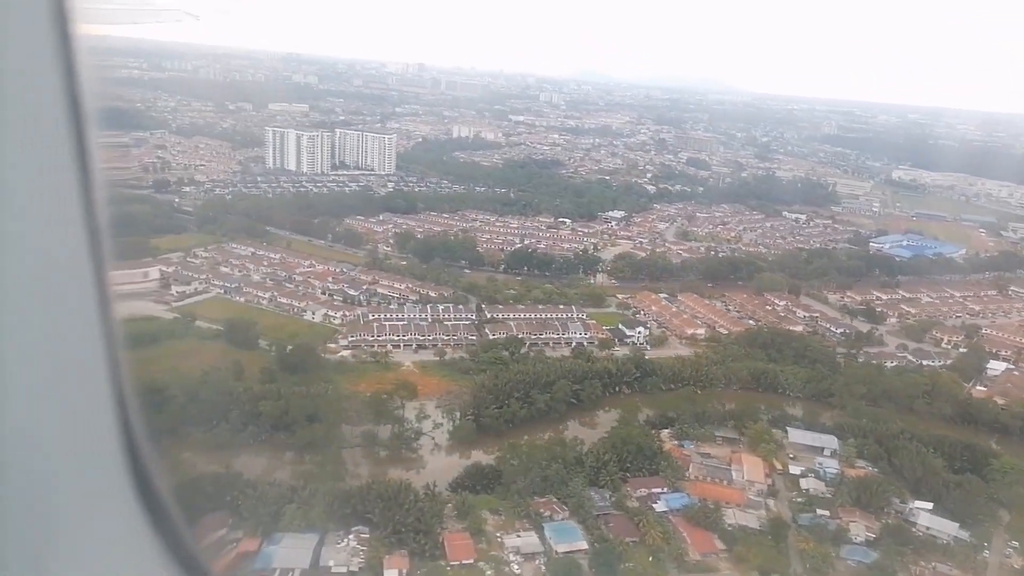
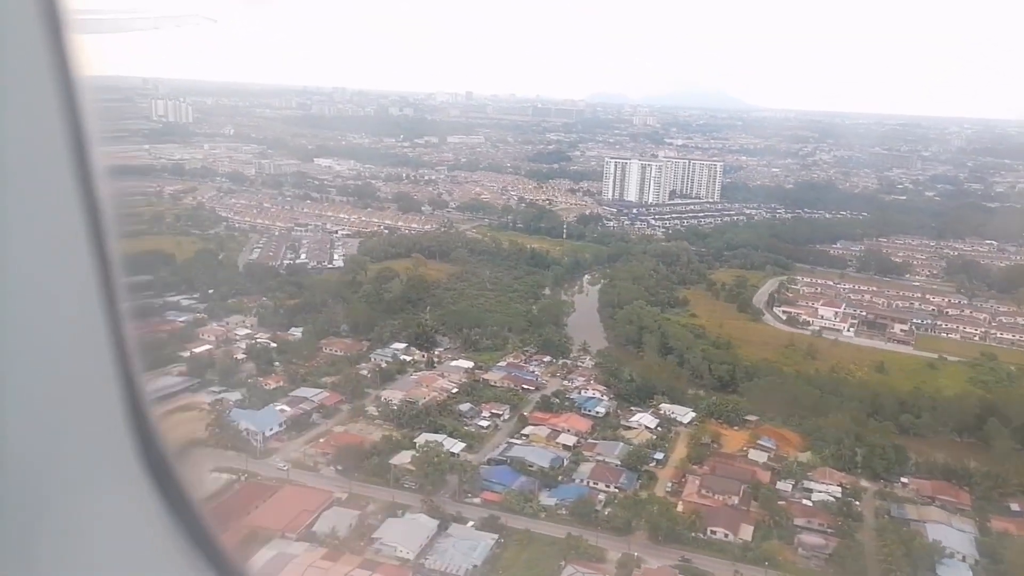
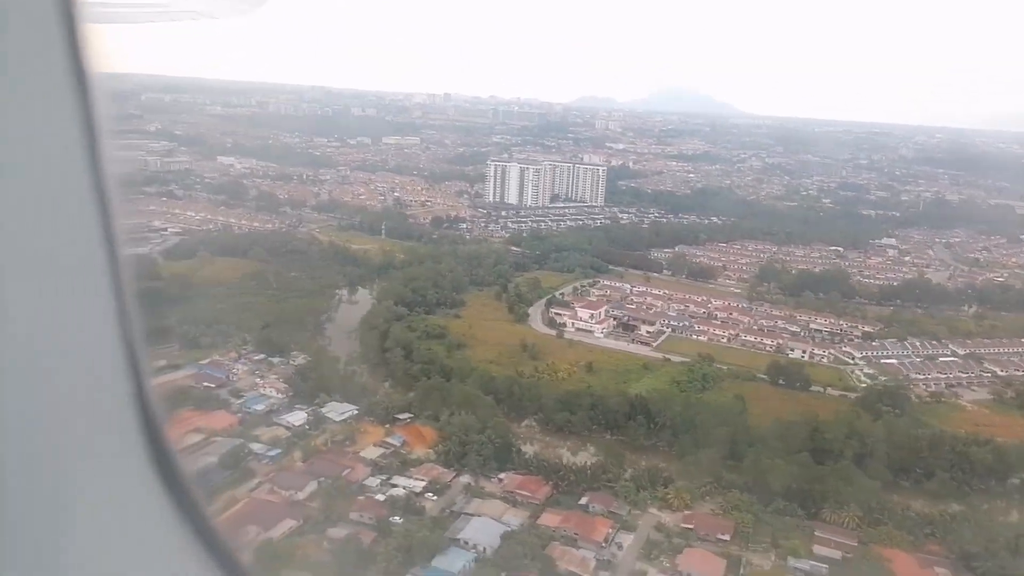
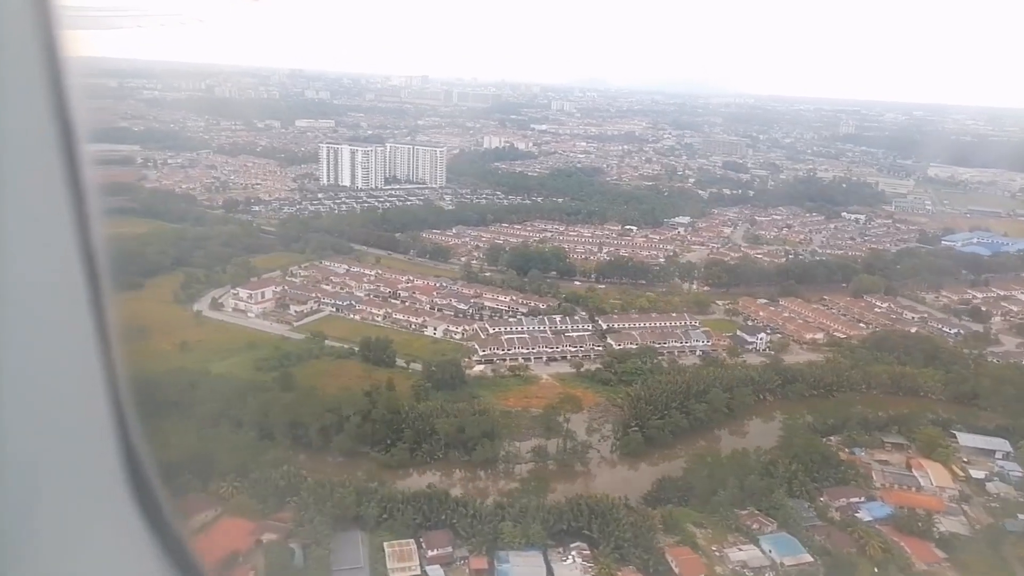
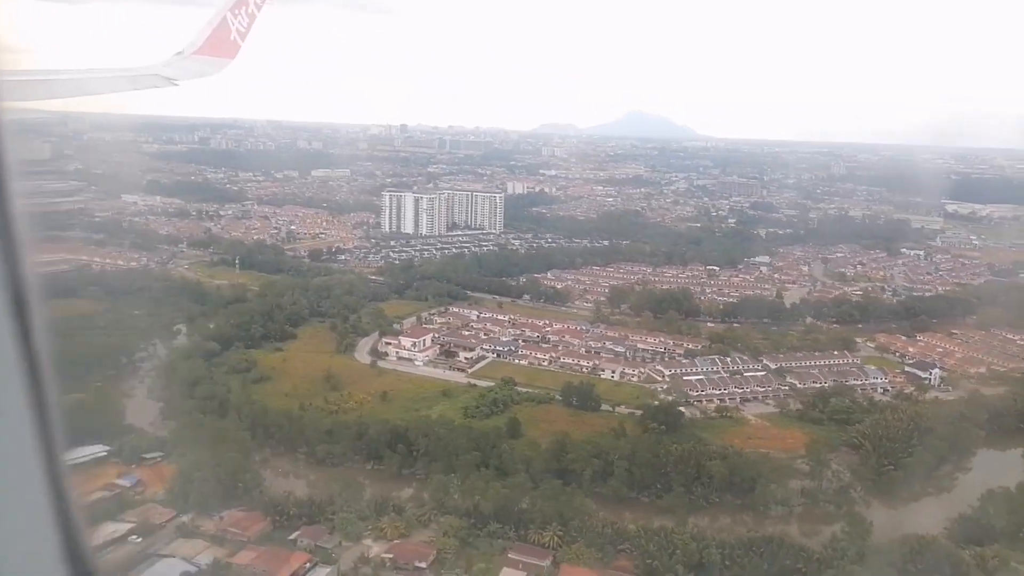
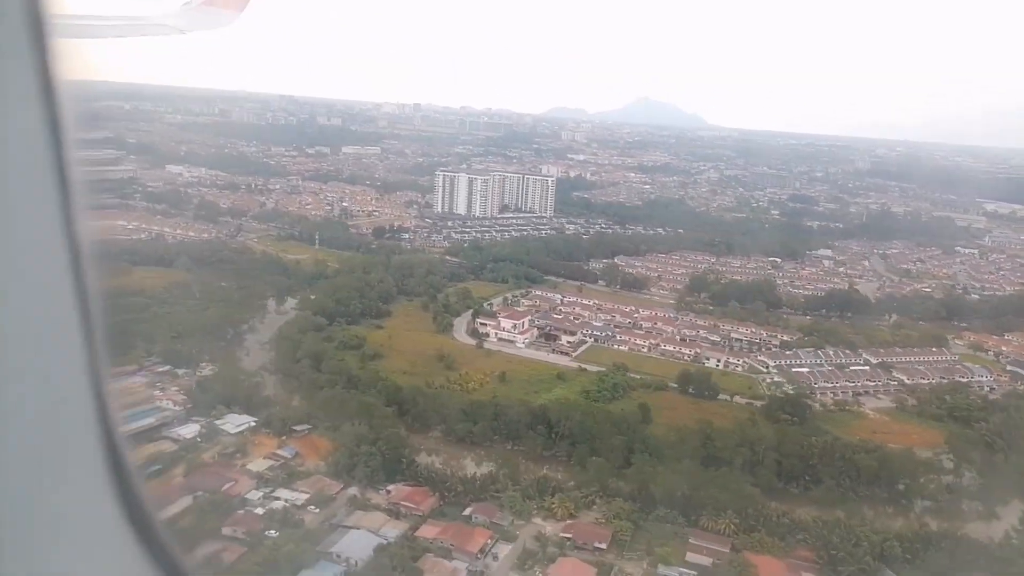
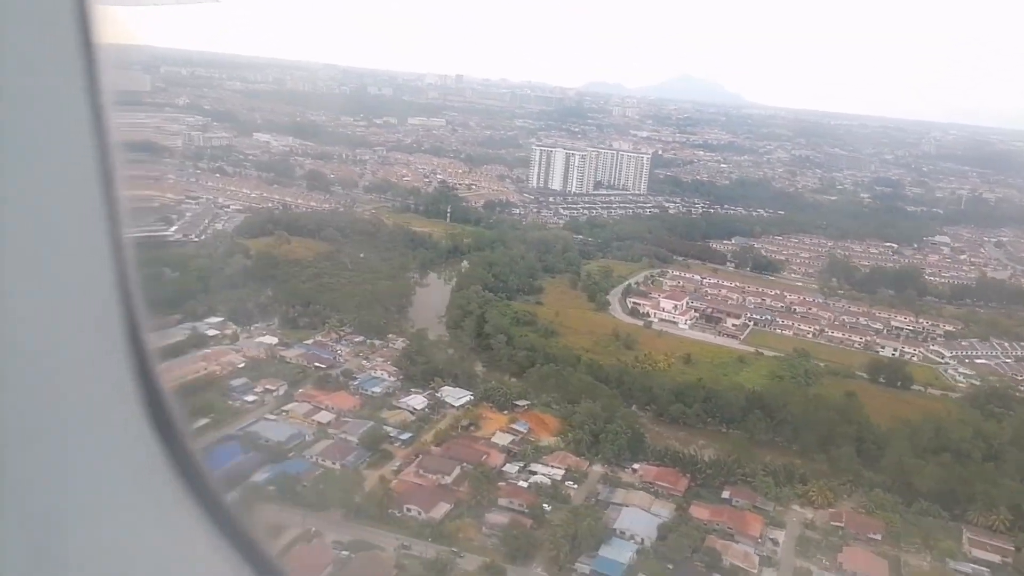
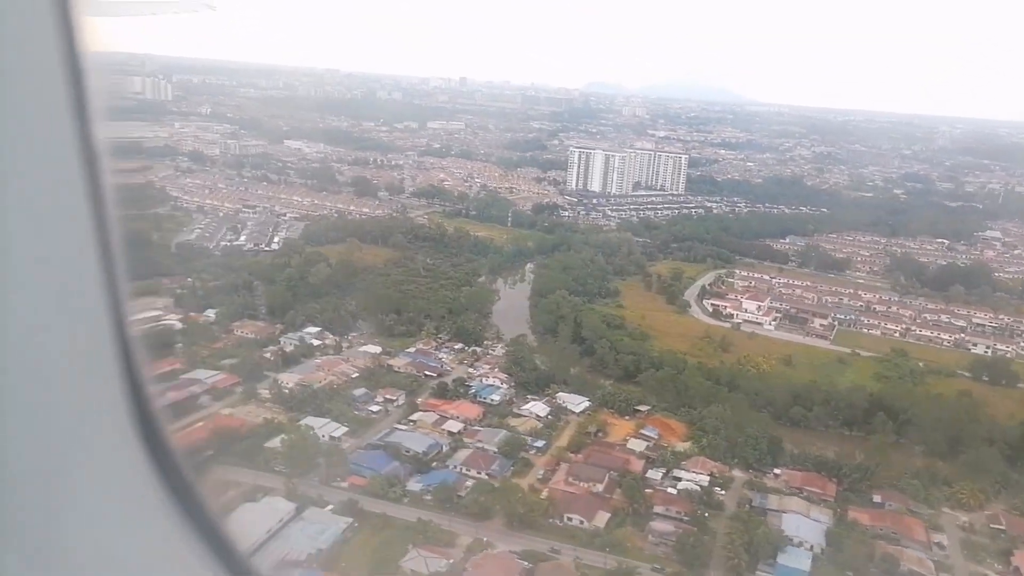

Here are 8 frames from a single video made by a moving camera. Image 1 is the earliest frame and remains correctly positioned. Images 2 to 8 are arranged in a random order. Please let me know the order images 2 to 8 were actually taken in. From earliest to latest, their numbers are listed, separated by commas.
4, 5, 6, 3, 7, 8, 2
